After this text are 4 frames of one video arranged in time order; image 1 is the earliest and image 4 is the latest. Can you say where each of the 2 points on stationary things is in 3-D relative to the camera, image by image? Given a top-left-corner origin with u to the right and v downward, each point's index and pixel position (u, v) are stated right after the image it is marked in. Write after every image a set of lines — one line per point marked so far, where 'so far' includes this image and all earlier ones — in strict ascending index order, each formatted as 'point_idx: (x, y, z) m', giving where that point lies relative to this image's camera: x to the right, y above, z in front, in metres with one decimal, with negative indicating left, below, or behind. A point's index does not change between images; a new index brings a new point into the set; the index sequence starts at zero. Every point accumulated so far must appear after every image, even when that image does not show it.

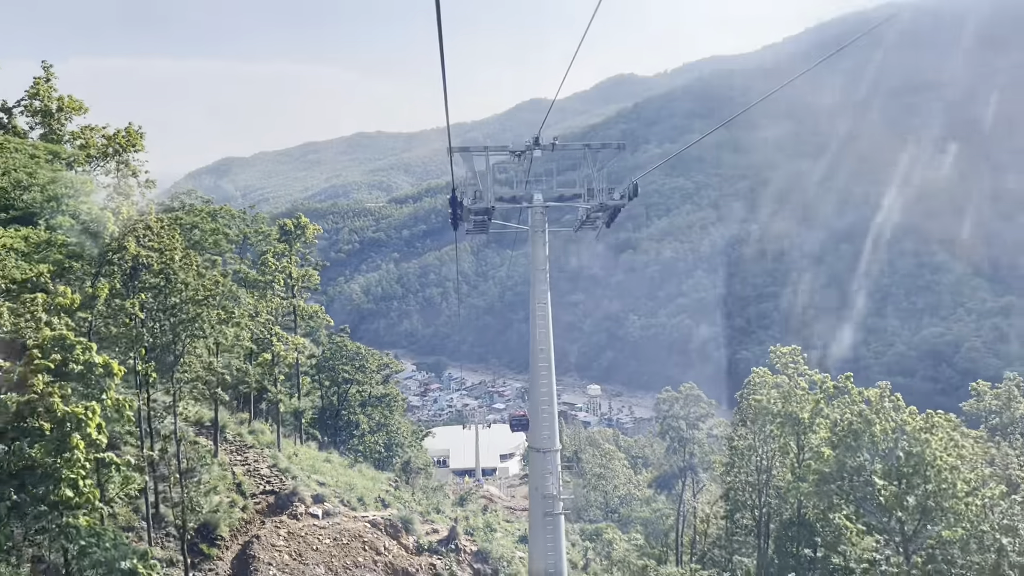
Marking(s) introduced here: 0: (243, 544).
0: (-6.4, -6.0, +15.6) m
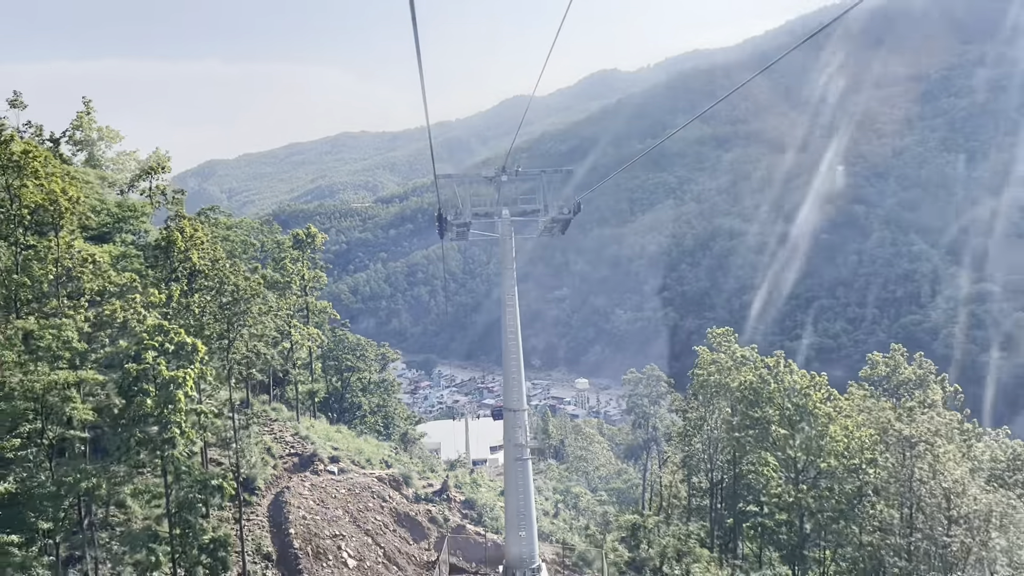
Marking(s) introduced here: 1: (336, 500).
0: (-7.0, -6.0, +19.5) m
1: (-5.3, -6.4, +20.1) m
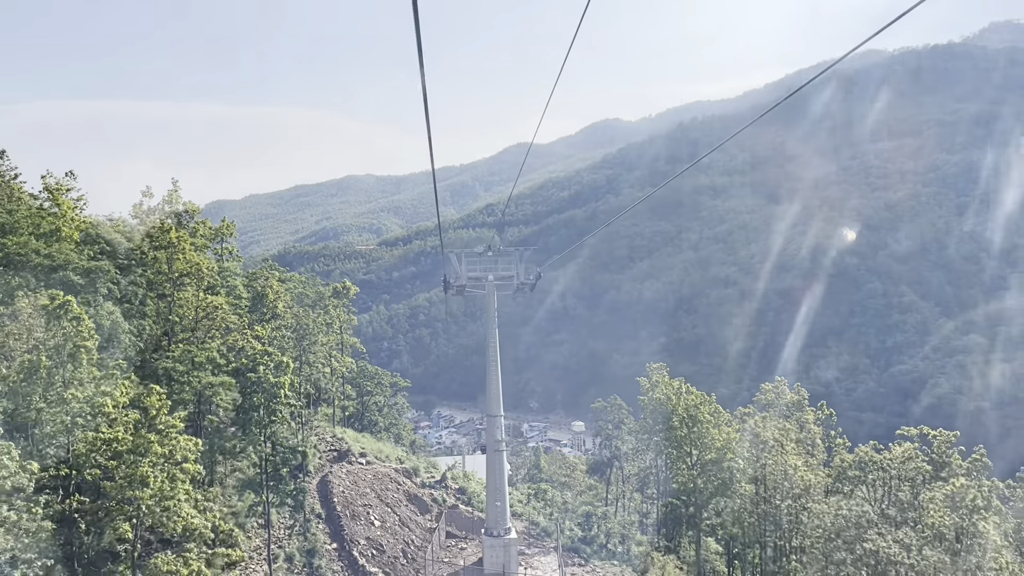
0: (-7.8, -7.7, +27.1) m
1: (-6.2, -8.1, +27.7) m
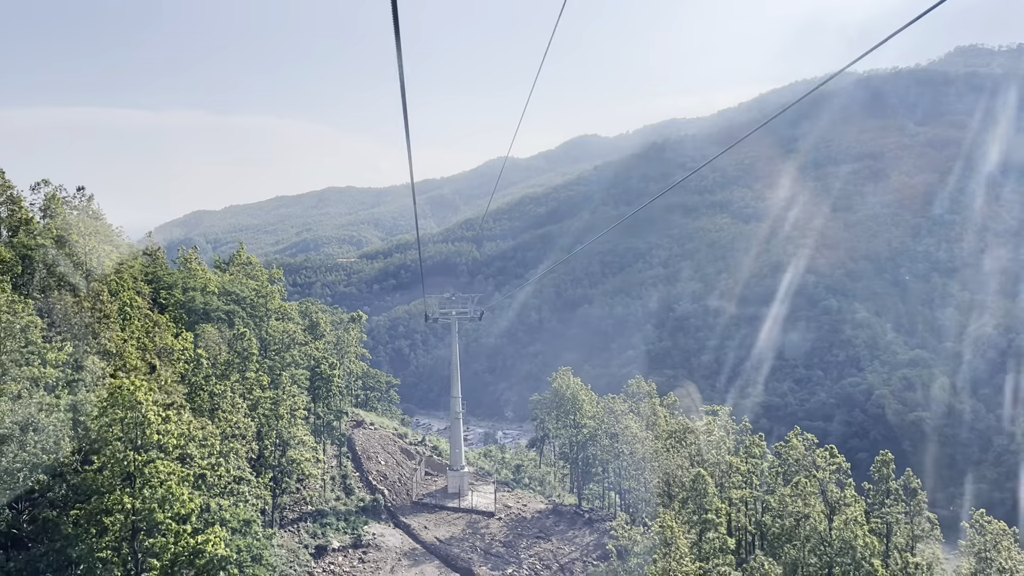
0: (-10.8, -9.6, +43.4) m
1: (-9.2, -10.1, +44.1) m
